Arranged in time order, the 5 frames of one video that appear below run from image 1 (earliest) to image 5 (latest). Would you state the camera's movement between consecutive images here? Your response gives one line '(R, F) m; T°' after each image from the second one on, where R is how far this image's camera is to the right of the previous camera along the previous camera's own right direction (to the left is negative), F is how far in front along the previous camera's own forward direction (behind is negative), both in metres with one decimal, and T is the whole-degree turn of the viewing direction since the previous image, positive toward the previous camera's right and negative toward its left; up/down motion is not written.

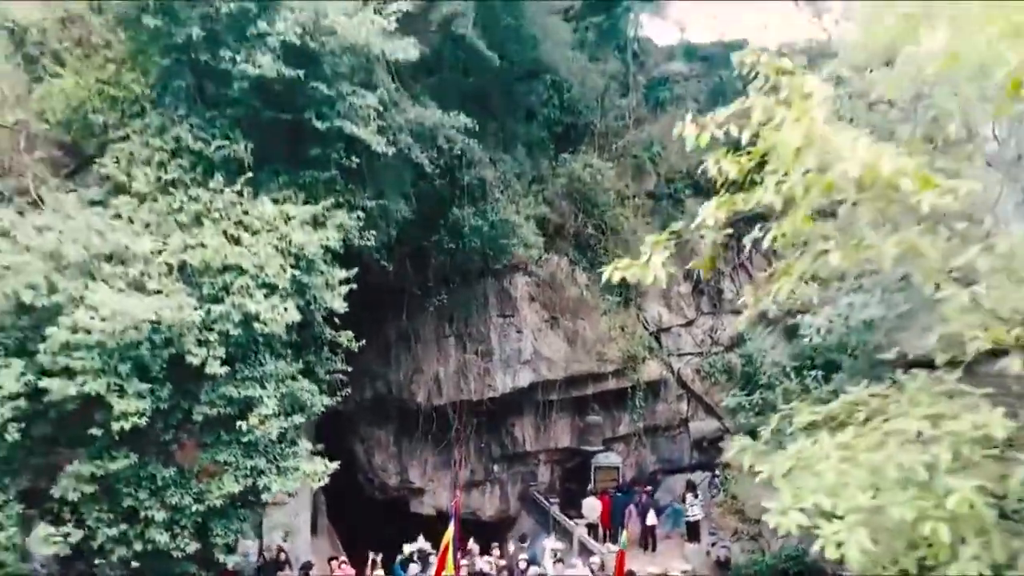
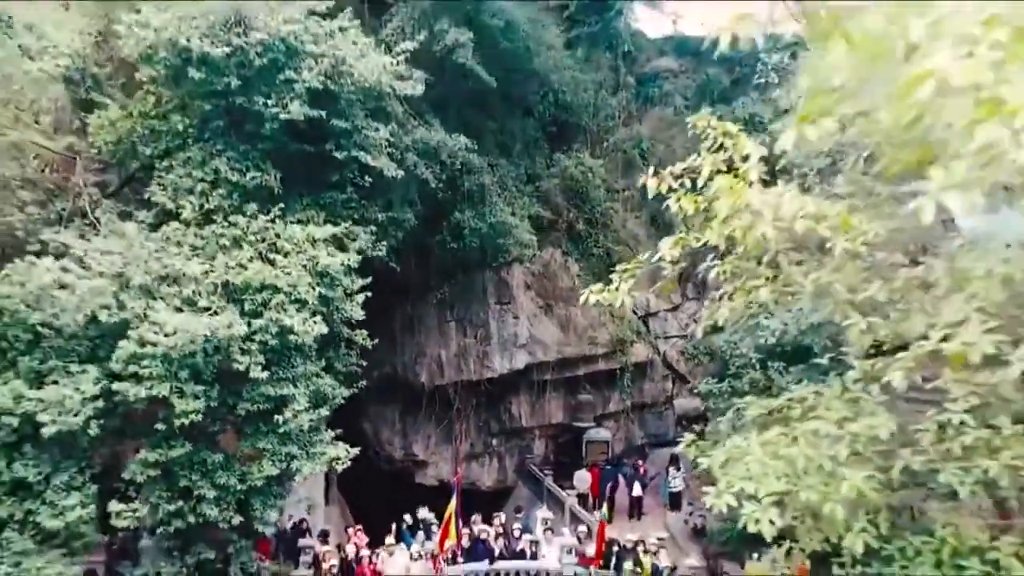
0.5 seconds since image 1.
(+0.1, -1.1) m; 0°
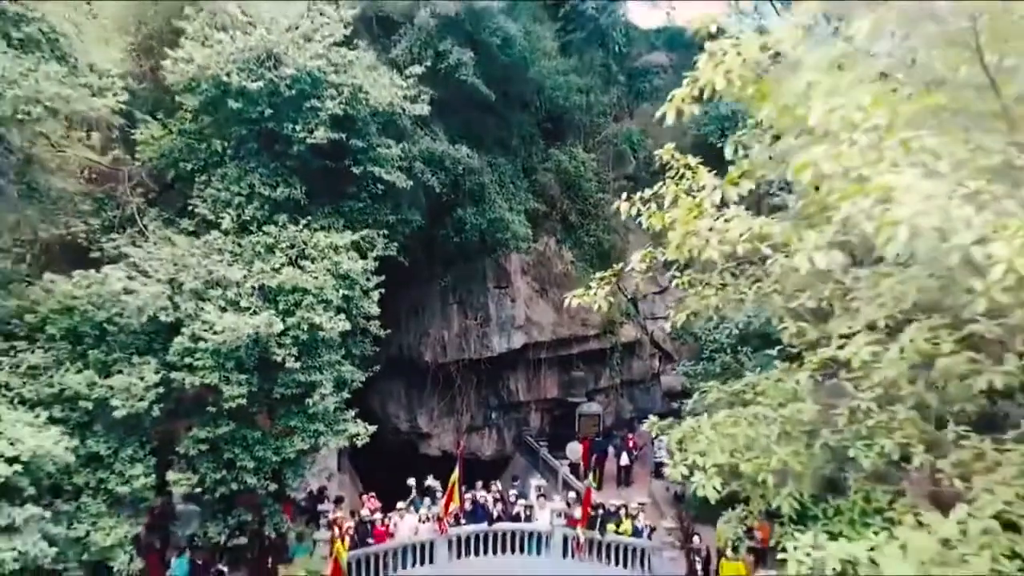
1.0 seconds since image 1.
(0.0, -1.2) m; 0°
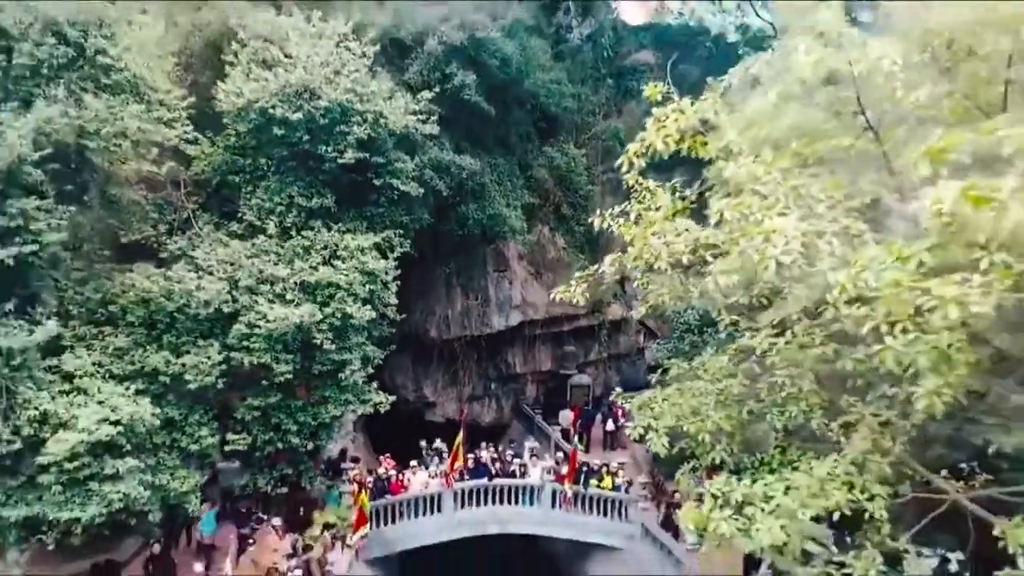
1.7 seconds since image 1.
(0.0, -1.8) m; 0°
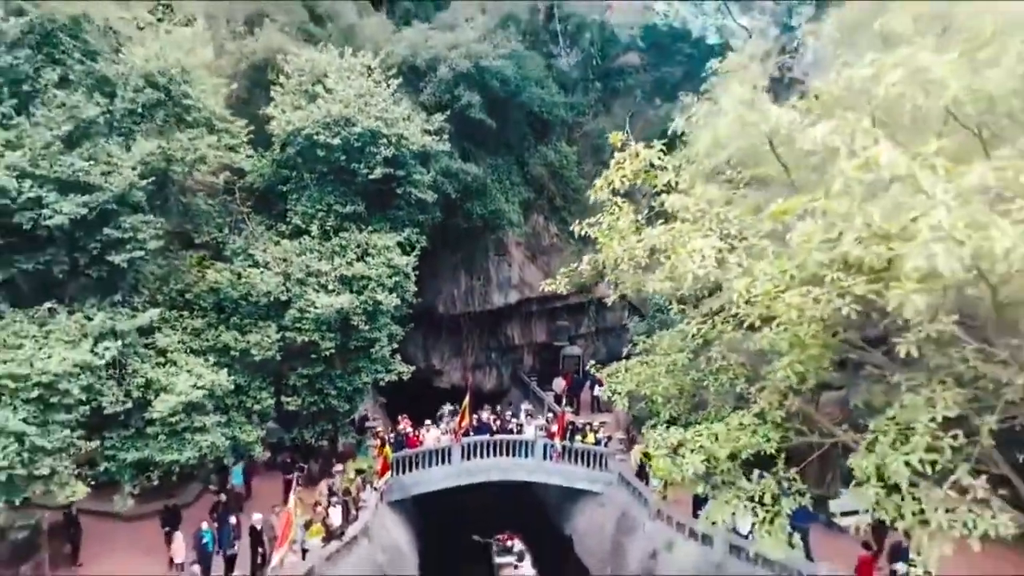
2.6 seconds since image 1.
(0.0, -2.4) m; 0°
